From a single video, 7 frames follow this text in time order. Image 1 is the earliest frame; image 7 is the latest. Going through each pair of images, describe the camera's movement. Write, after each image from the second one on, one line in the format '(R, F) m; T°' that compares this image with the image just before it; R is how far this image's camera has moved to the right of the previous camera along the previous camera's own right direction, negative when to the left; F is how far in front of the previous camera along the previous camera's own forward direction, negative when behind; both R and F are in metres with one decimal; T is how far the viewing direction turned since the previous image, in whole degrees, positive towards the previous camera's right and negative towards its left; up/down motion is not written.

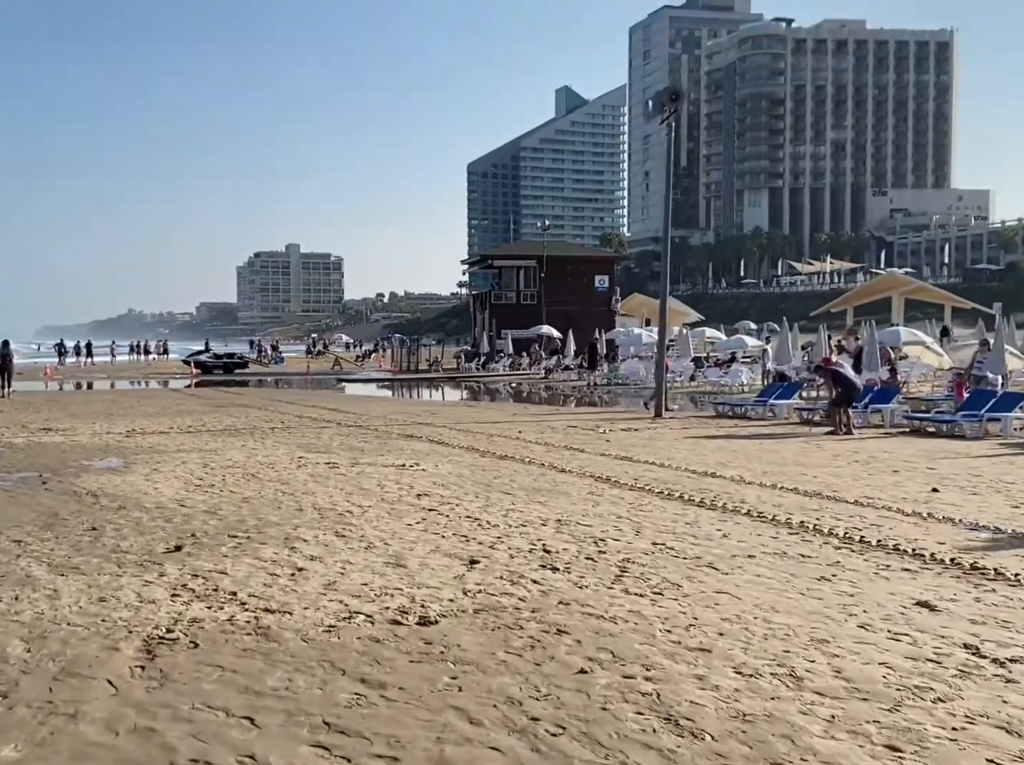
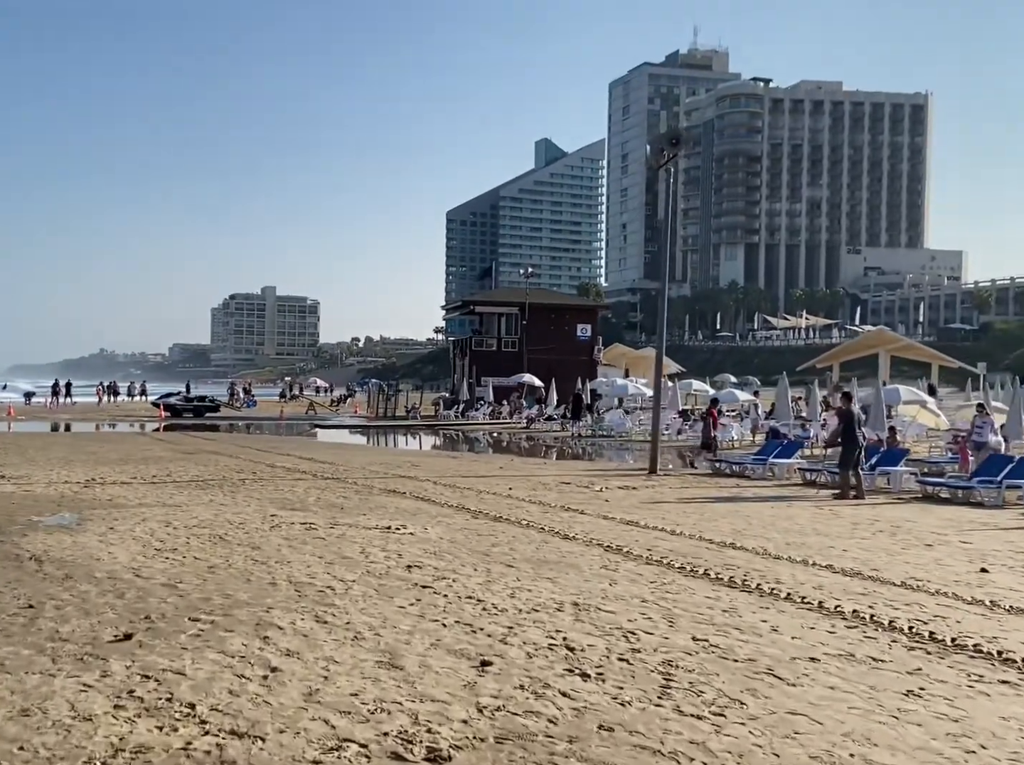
(-0.3, +1.2) m; +1°
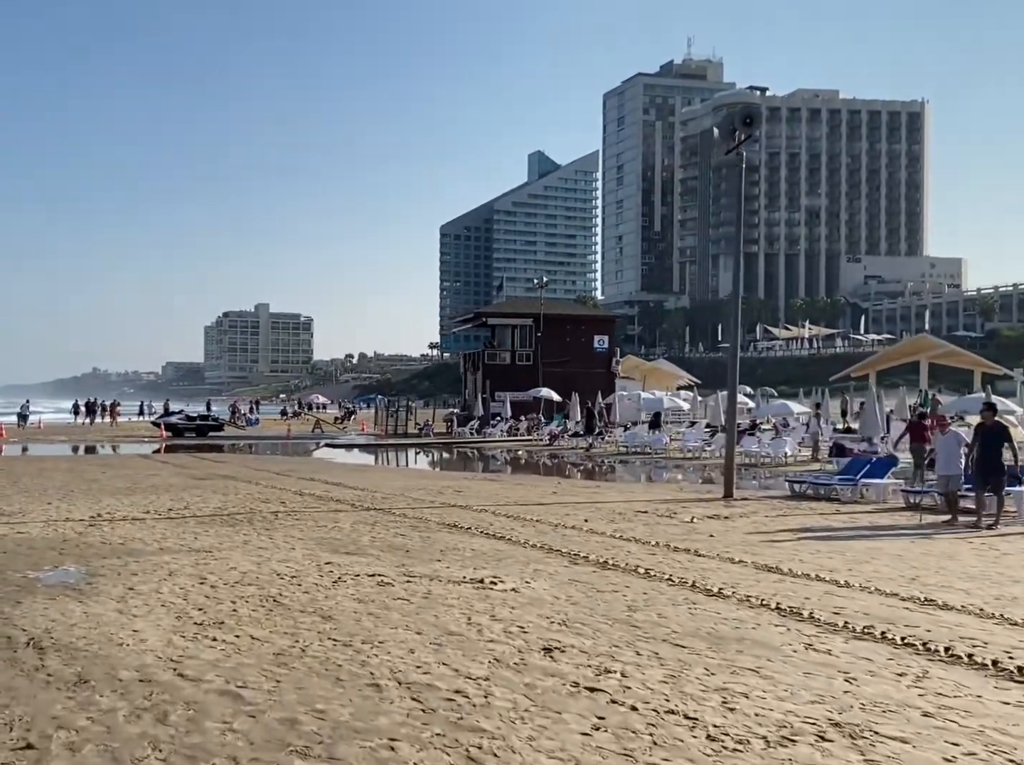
(-1.1, +2.5) m; 0°
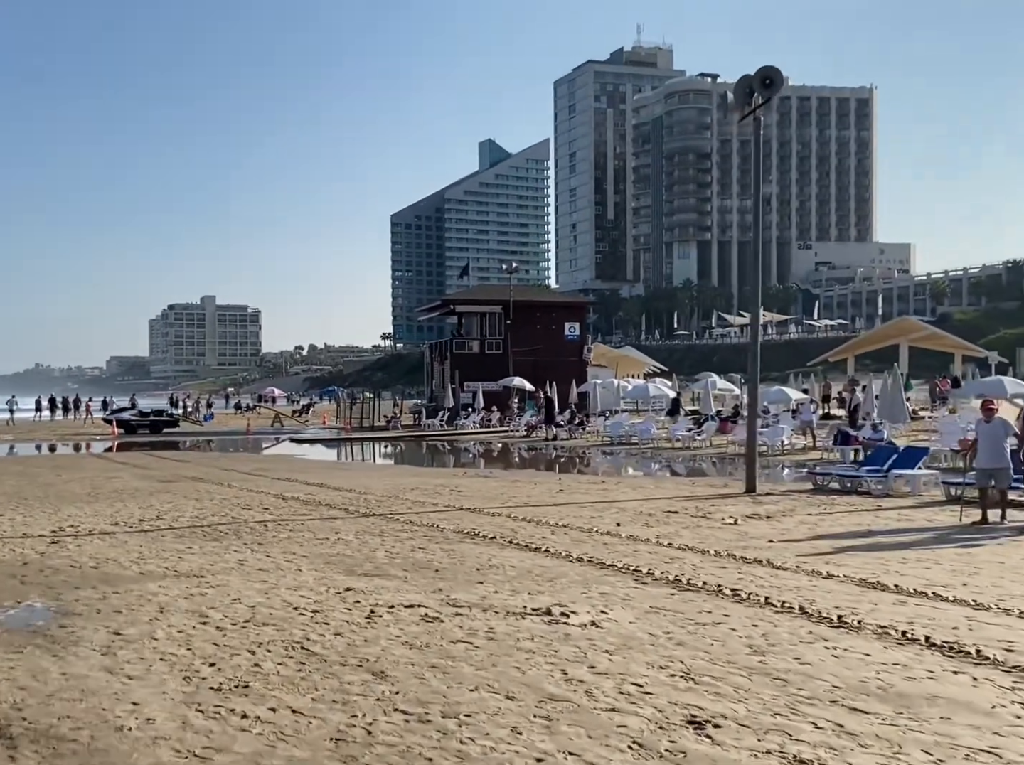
(-0.9, +1.7) m; +3°
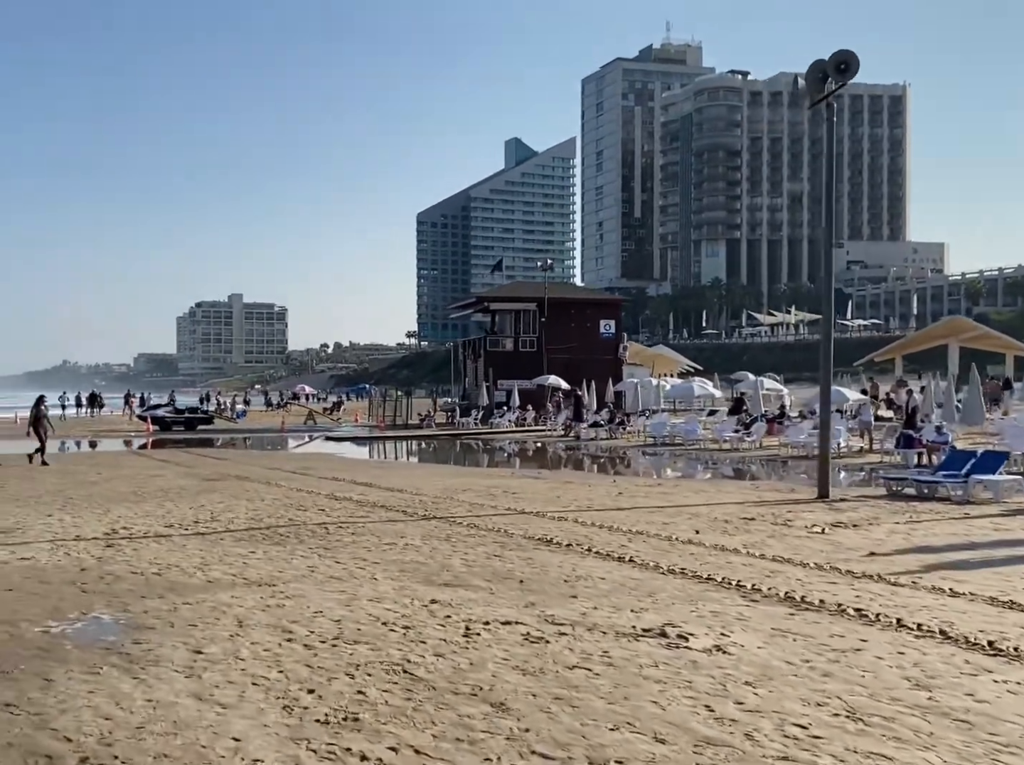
(-0.6, +0.7) m; -1°
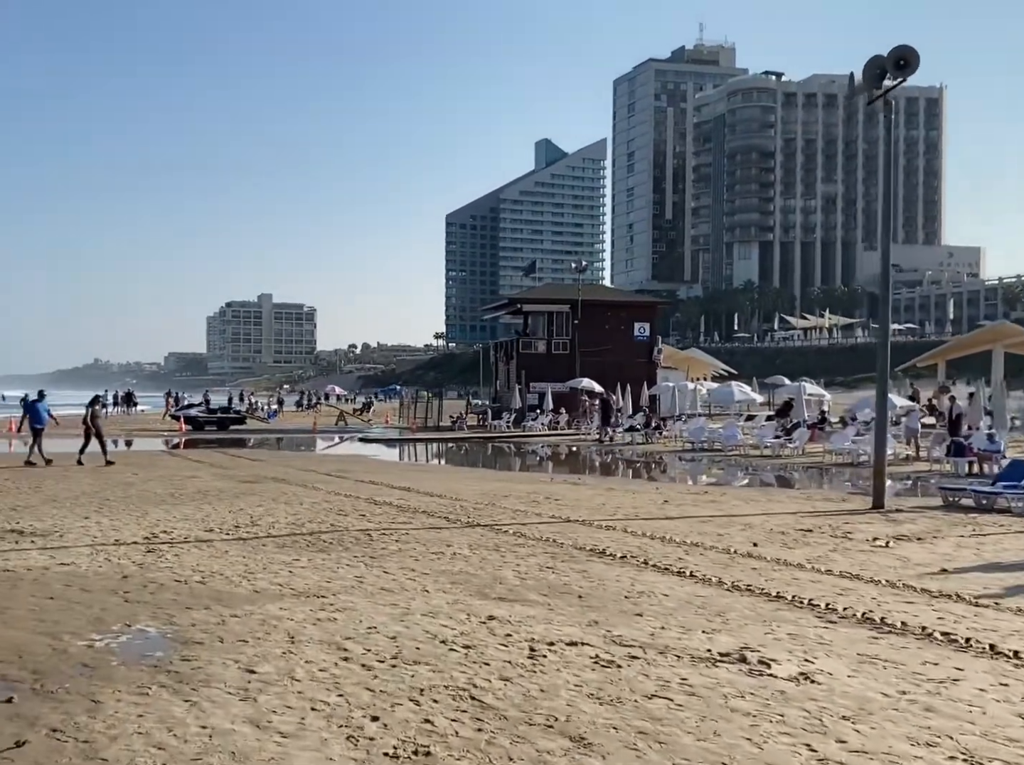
(-0.3, +0.4) m; -1°
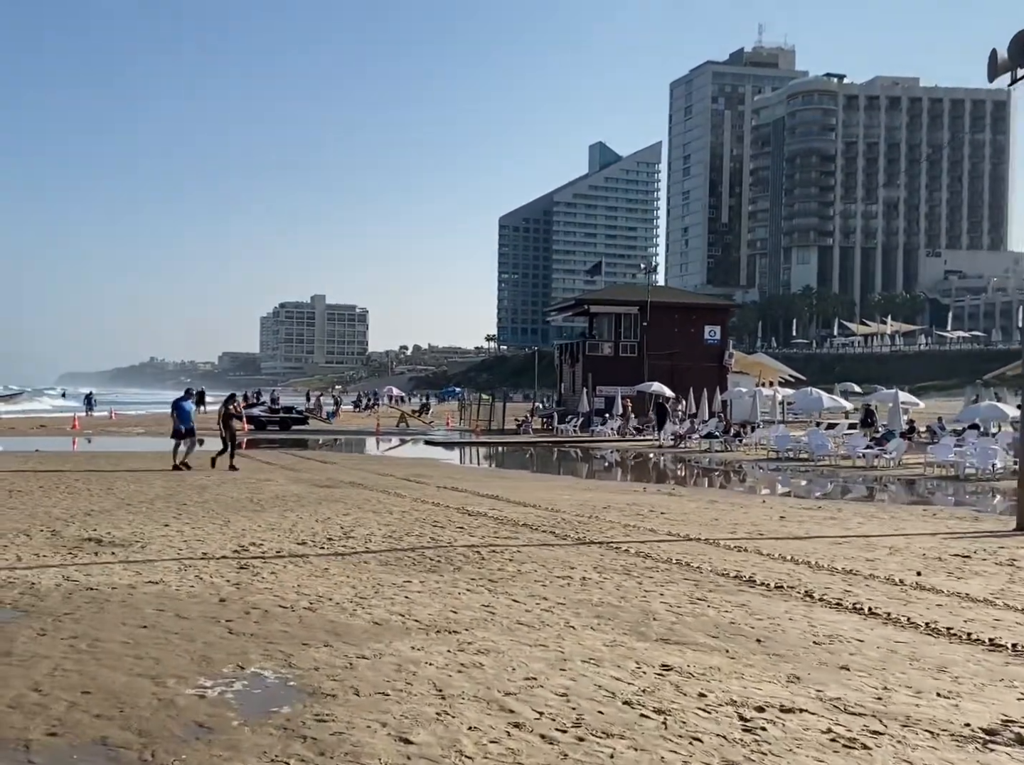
(-0.8, +1.3) m; -3°
